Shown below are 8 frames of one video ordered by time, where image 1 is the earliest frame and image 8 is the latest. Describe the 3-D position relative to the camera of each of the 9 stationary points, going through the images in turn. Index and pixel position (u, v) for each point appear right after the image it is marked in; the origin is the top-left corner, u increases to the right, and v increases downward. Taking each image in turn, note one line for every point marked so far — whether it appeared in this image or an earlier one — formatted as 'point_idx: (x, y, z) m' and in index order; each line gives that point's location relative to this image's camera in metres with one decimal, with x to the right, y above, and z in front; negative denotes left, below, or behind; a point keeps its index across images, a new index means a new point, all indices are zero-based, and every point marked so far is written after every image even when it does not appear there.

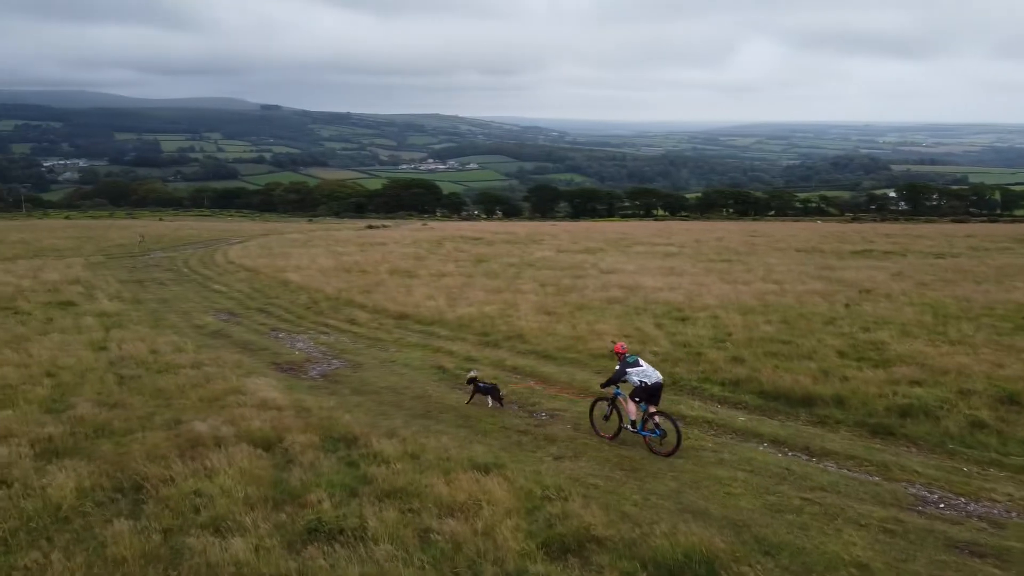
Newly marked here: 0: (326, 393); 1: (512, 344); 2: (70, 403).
0: (-2.9, -1.6, +12.2) m
1: (0.0, -1.1, +15.7) m
2: (-6.2, -1.6, +11.1) m
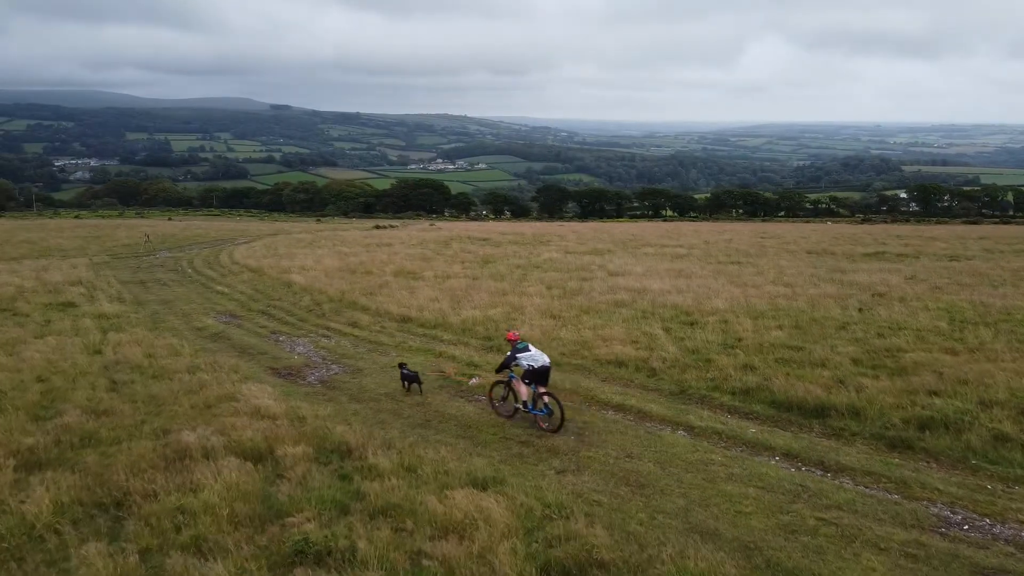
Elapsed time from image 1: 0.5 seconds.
0: (-2.8, -1.7, +11.8) m
1: (+0.1, -1.2, +15.4) m
2: (-6.2, -1.7, +10.8) m
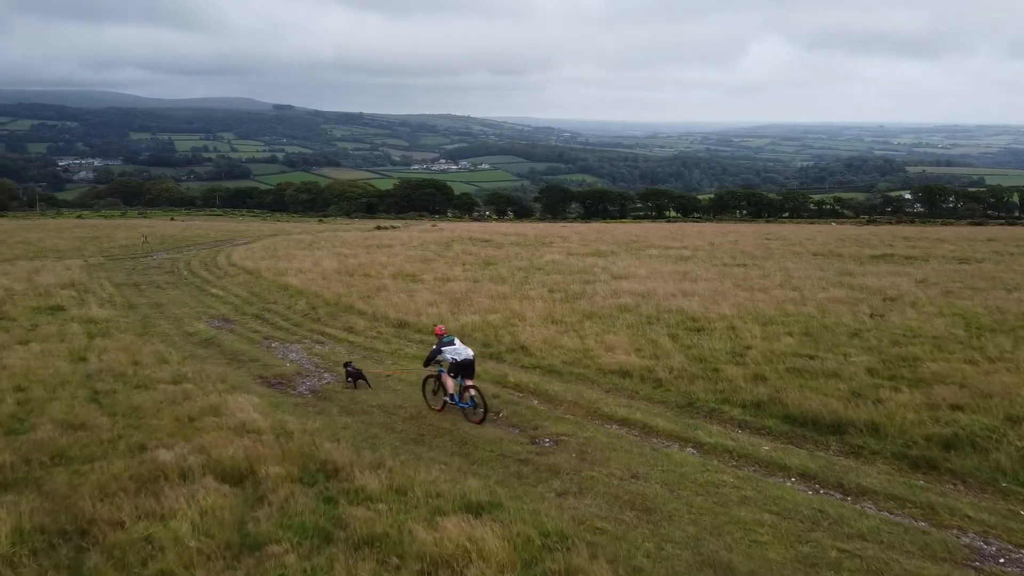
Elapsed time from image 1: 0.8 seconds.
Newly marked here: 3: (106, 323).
0: (-2.8, -1.8, +11.2) m
1: (+0.1, -1.3, +14.8) m
2: (-6.2, -1.8, +10.3) m
3: (-9.6, -0.8, +18.7) m
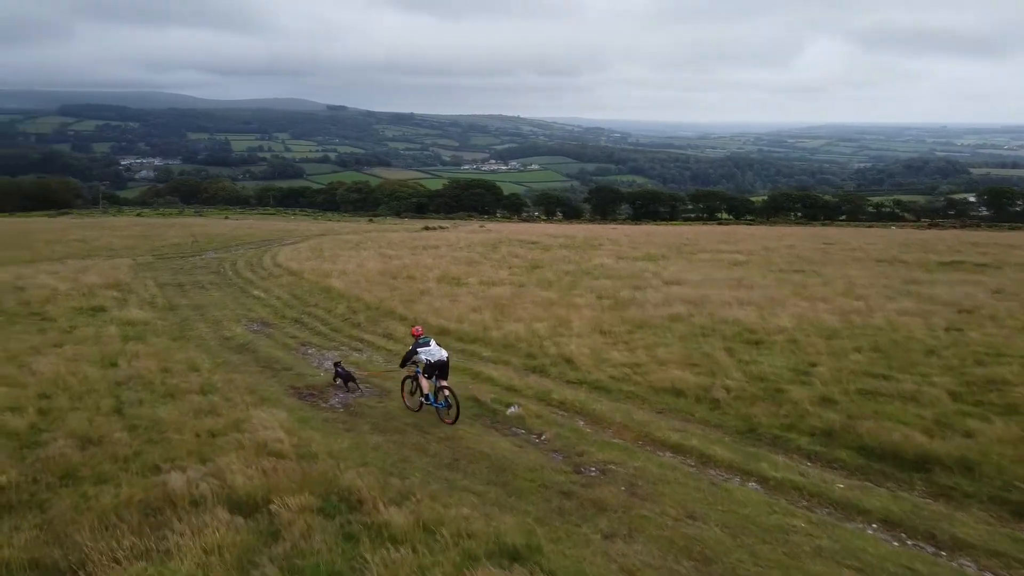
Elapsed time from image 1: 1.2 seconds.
0: (-2.3, -1.9, +10.5) m
1: (+0.9, -1.4, +13.9) m
2: (-5.7, -1.8, +9.8) m
3: (-8.5, -0.9, +18.4) m
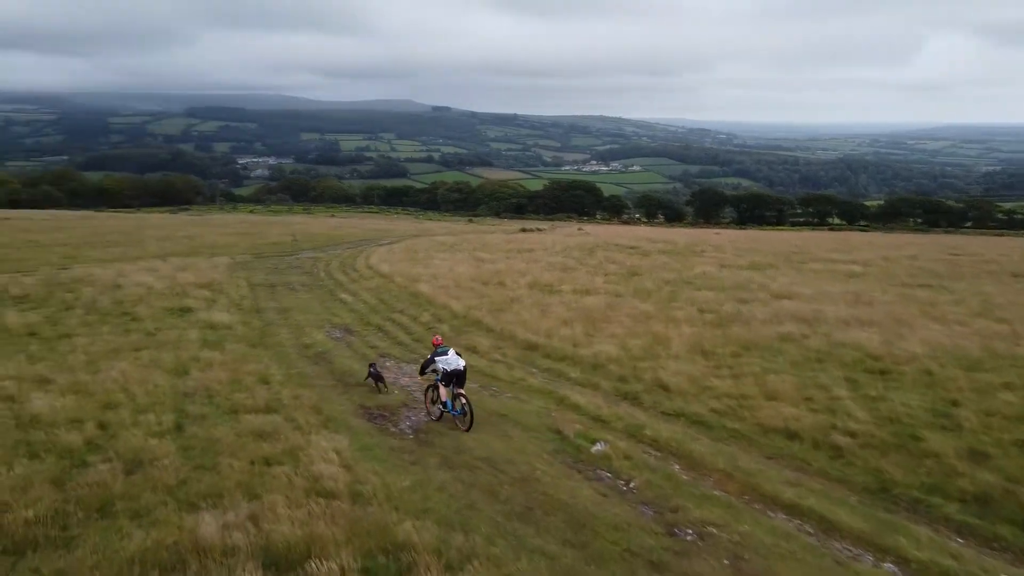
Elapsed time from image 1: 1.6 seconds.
0: (-1.3, -2.1, +9.5) m
1: (+2.3, -1.7, +12.4) m
2: (-4.7, -2.0, +9.1) m
3: (-6.5, -0.9, +18.0) m
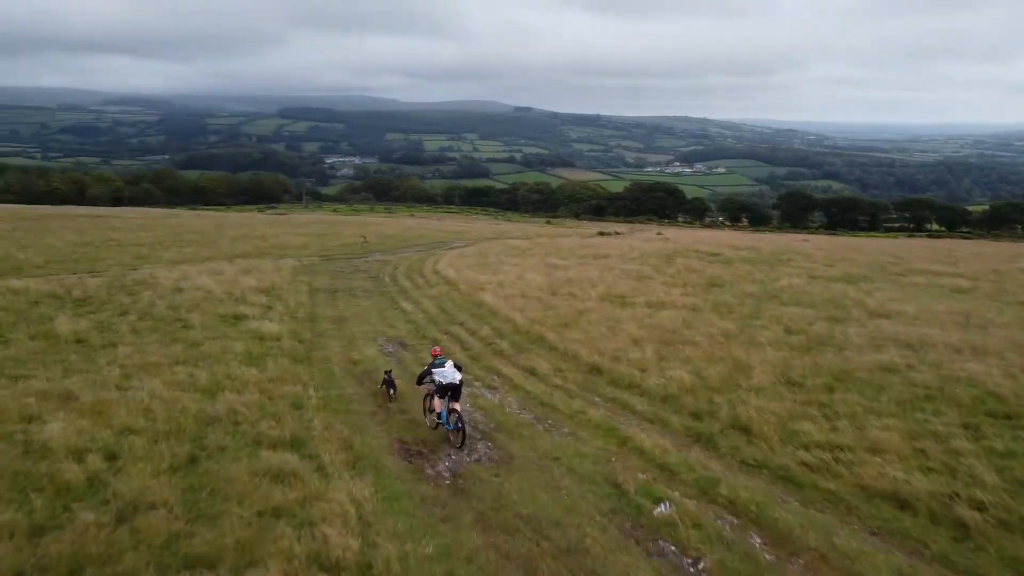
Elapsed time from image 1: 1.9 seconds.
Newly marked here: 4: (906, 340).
0: (-0.8, -2.4, +8.1) m
1: (+3.0, -2.1, +10.7) m
2: (-4.3, -2.2, +8.1) m
3: (-5.1, -1.1, +17.2) m
4: (+9.3, -1.2, +18.8) m
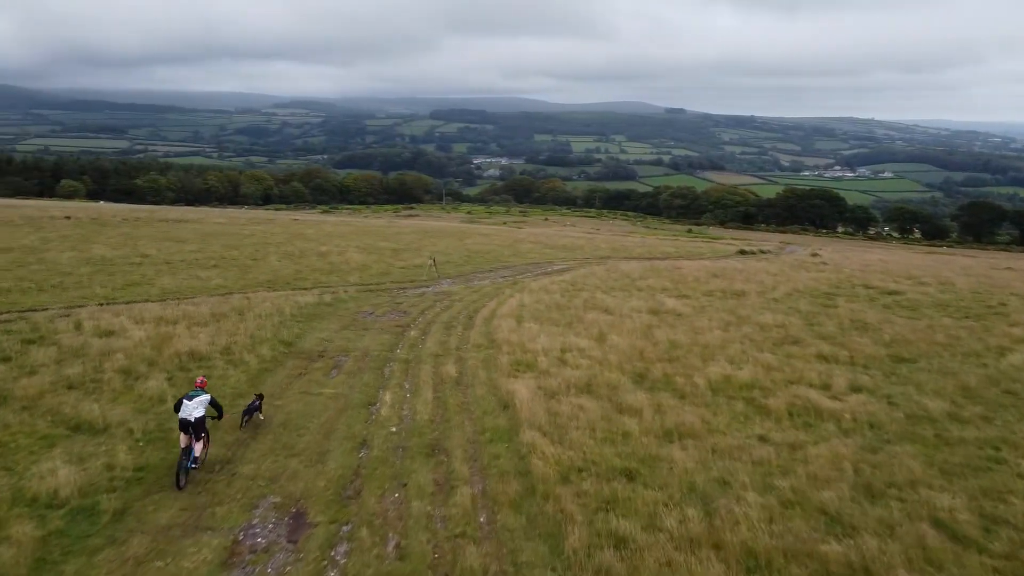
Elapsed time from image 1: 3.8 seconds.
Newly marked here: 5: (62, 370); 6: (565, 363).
0: (-2.8, -3.9, -0.6) m
1: (+1.4, -3.8, +1.2) m
2: (-6.2, -3.6, 0.0) m
3: (-5.4, -2.6, +9.0) m
4: (+9.1, -3.2, +8.0) m
5: (-8.4, -1.5, +14.9) m
6: (+1.2, -1.6, +17.6) m
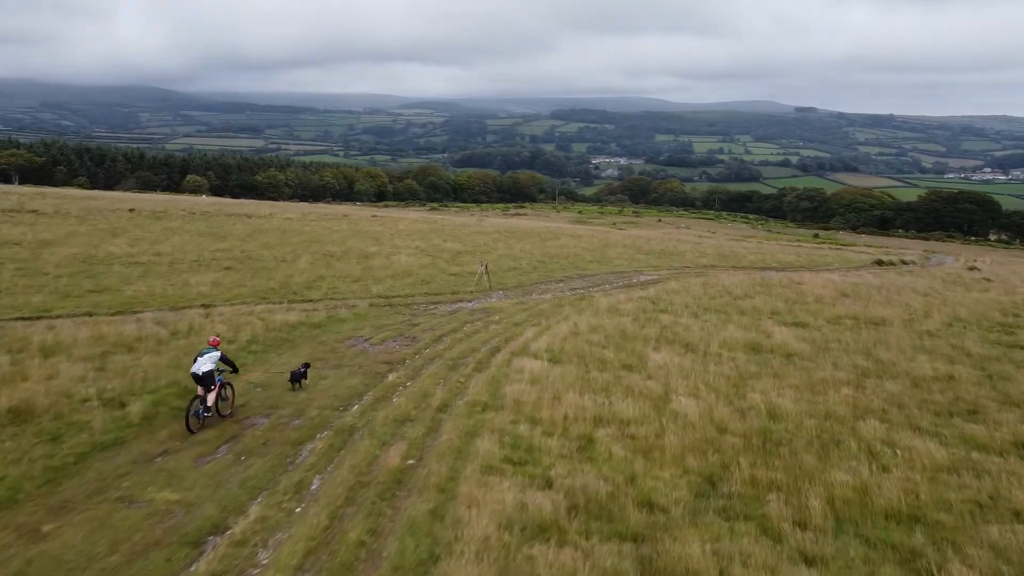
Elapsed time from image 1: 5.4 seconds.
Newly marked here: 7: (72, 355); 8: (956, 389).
0: (-5.6, -4.3, -6.5) m
1: (-1.1, -4.3, -5.3) m
2: (-8.8, -3.9, -5.5) m
3: (-6.7, -2.9, +3.4) m
4: (+7.5, -3.9, +0.3) m
5: (-8.8, -1.8, +9.6) m
6: (+1.0, -2.2, +10.9) m
7: (-7.8, -1.1, +14.2) m
8: (+8.9, -2.0, +15.4) m
